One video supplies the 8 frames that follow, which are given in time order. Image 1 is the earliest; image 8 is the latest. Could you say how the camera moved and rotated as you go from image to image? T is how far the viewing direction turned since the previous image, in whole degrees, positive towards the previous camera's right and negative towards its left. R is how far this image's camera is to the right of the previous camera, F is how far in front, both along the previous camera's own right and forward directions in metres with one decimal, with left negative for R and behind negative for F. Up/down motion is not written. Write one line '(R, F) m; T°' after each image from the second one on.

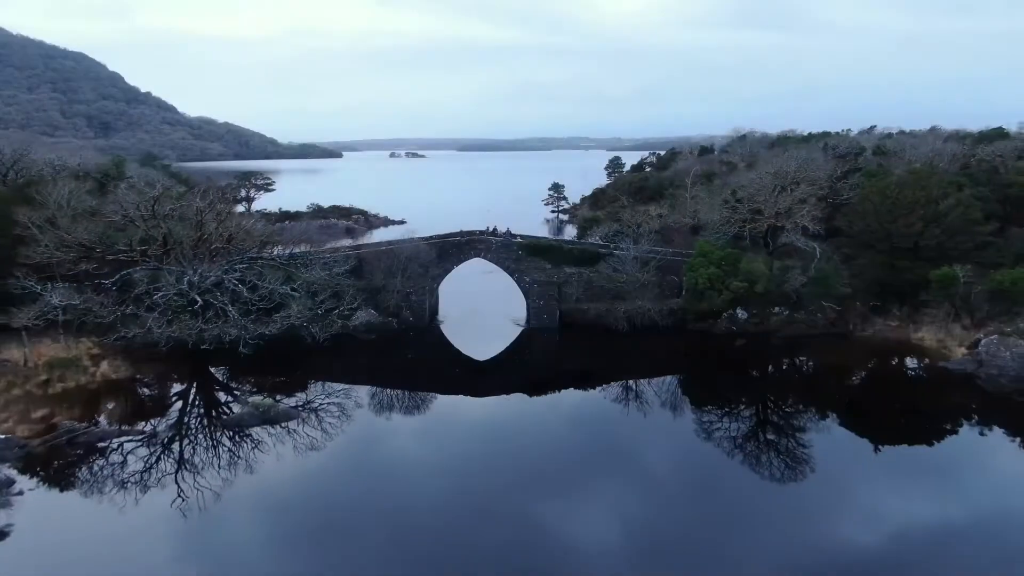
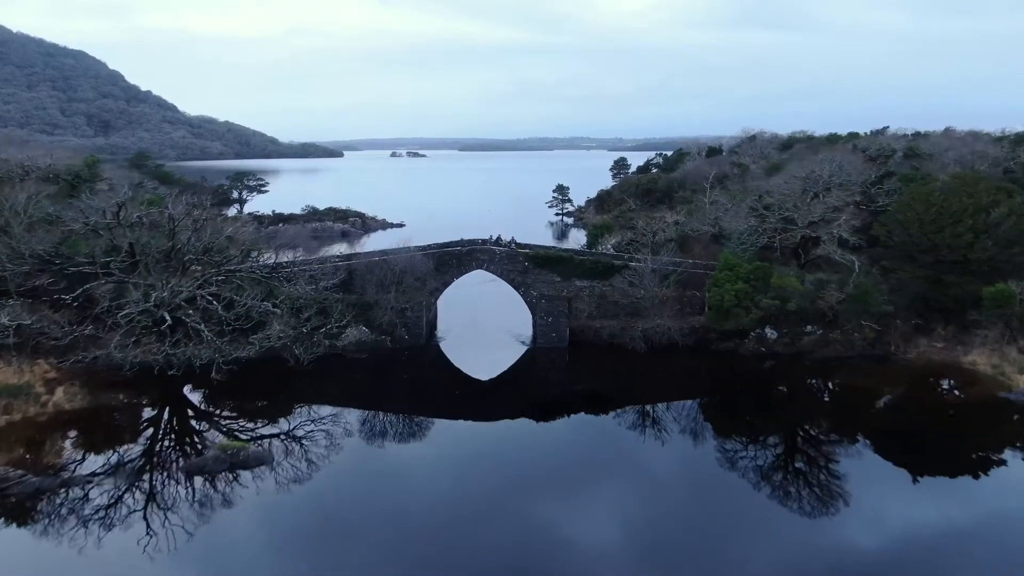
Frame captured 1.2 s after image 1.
(-0.1, +1.5) m; 0°
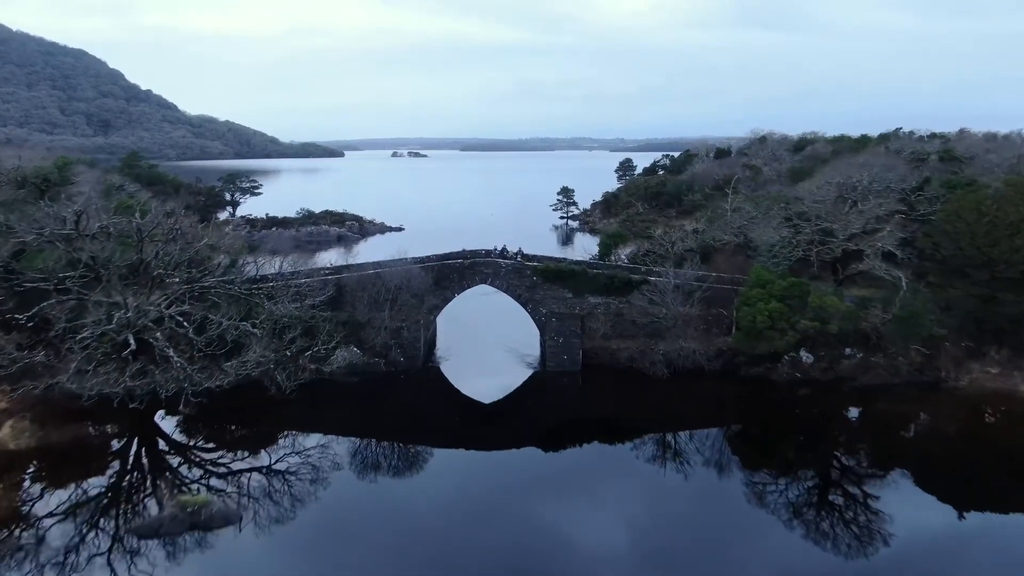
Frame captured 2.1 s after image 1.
(-0.1, +1.4) m; 0°
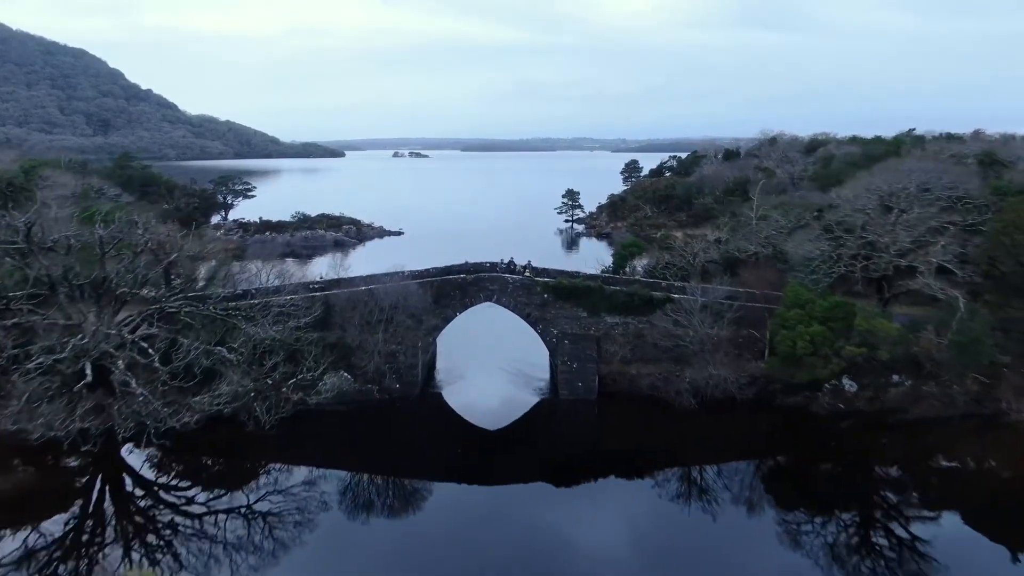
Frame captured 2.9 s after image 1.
(-0.1, +1.3) m; 0°
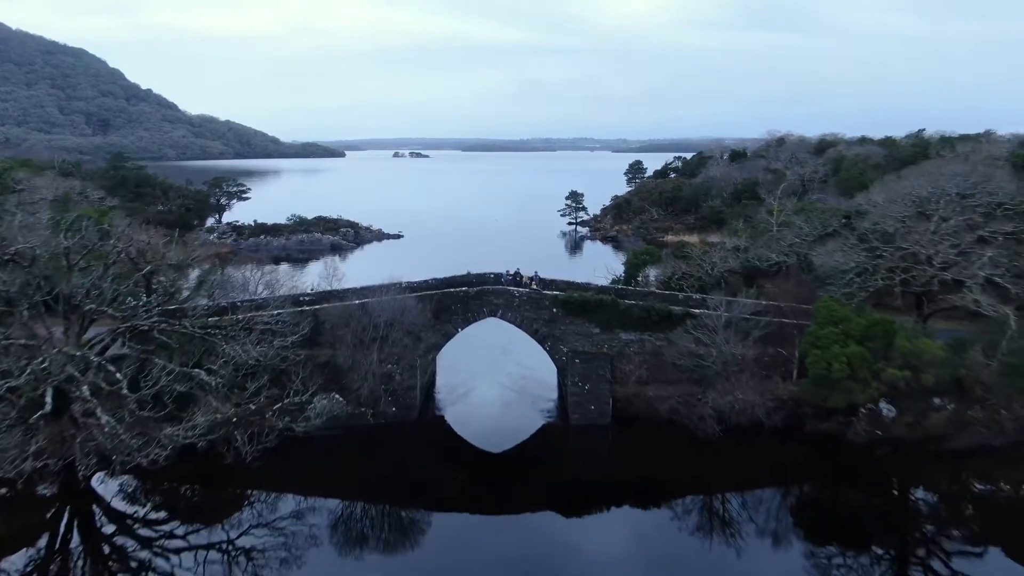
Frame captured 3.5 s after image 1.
(-0.1, +1.0) m; 0°
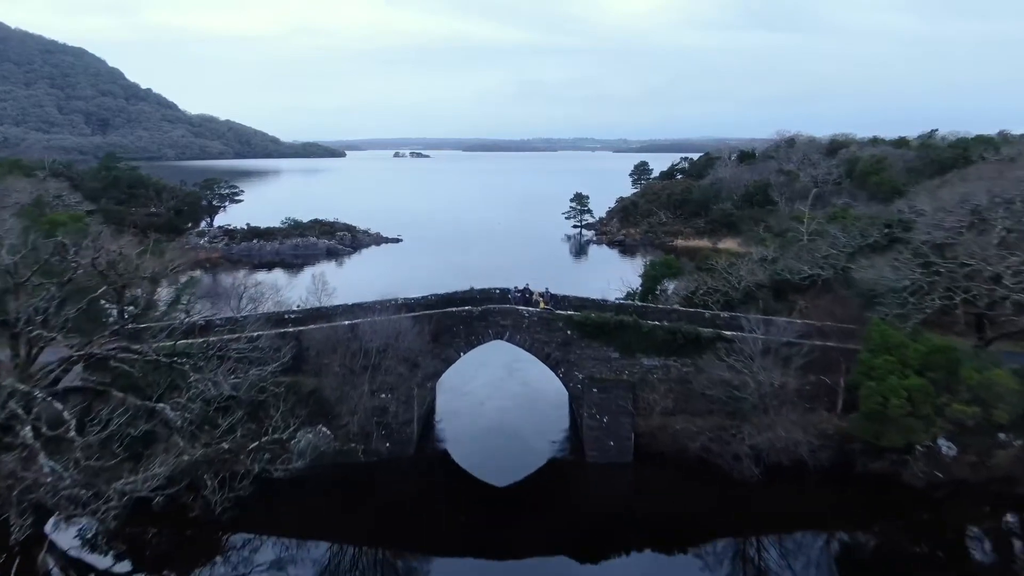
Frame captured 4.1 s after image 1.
(-0.1, +1.2) m; 0°
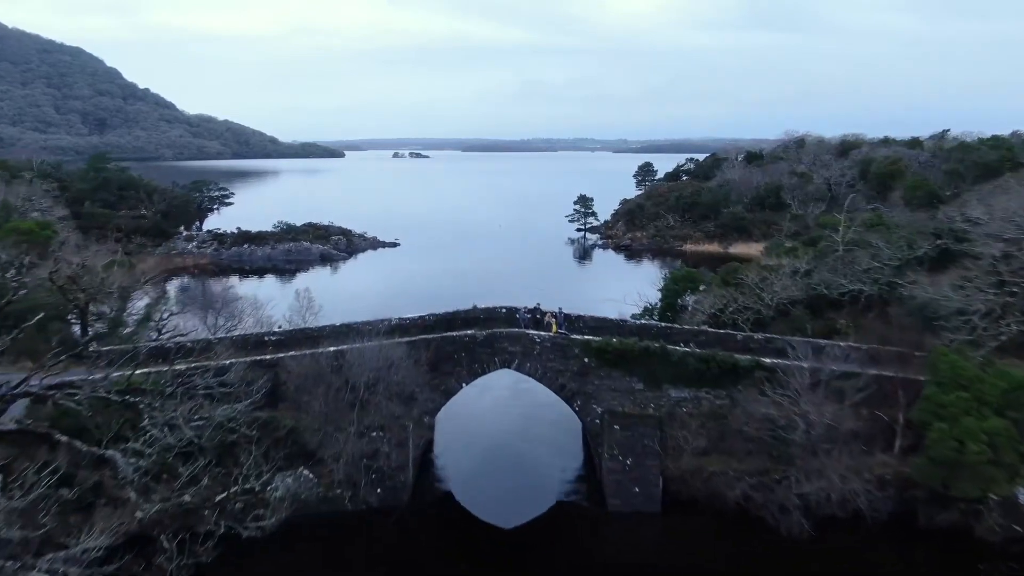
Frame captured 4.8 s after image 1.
(-0.1, +1.3) m; 0°
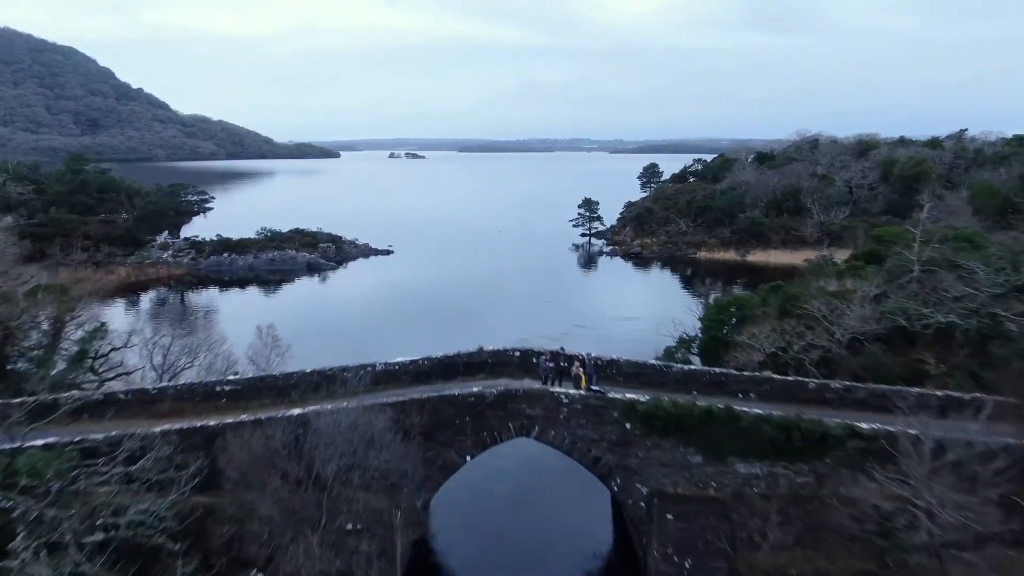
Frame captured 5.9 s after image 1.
(-0.2, +2.1) m; 0°
